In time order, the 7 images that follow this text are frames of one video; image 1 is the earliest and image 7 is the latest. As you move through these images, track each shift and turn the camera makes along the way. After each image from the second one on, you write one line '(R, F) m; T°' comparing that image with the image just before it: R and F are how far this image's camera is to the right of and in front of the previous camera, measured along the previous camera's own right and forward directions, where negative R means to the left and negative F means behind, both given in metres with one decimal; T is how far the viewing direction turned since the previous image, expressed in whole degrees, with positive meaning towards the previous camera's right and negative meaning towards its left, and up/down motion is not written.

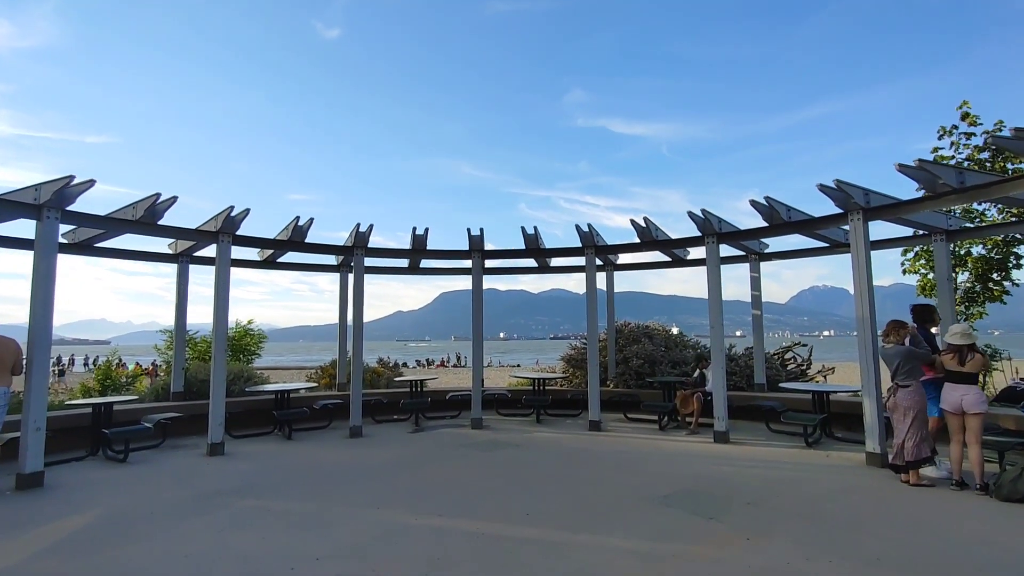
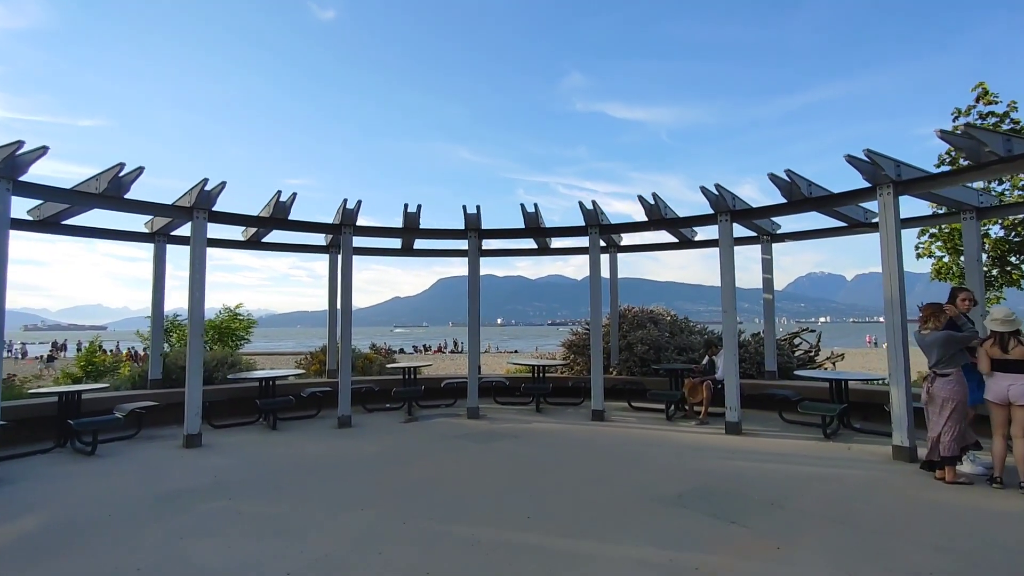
(0.0, +0.5) m; 0°
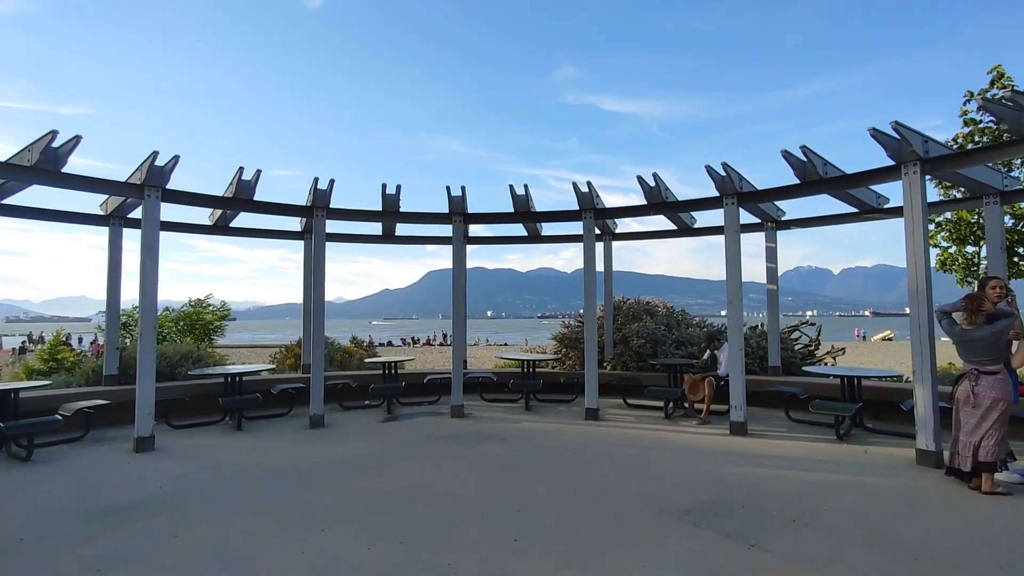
(0.0, +0.5) m; +1°
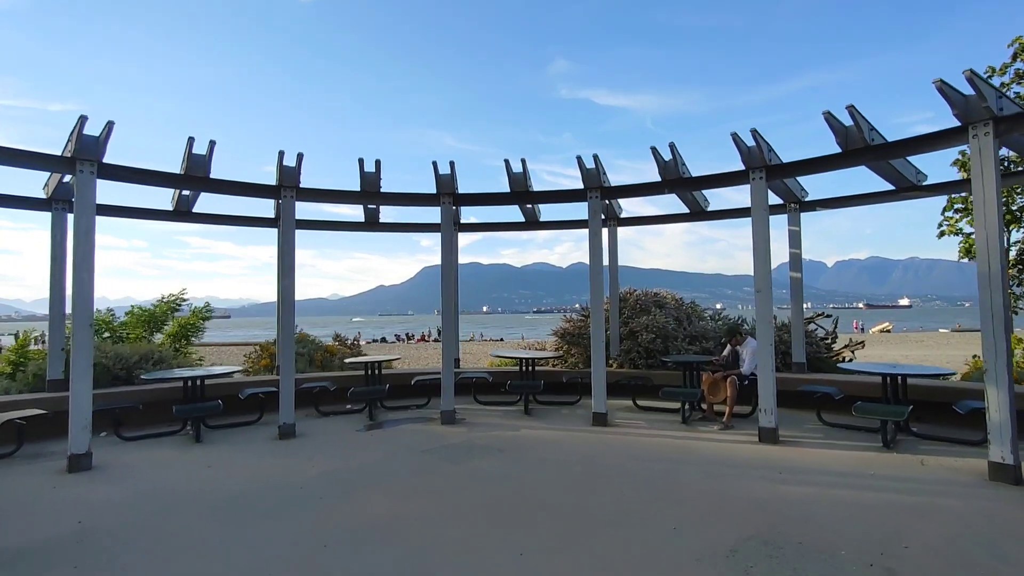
(0.0, +0.8) m; +1°
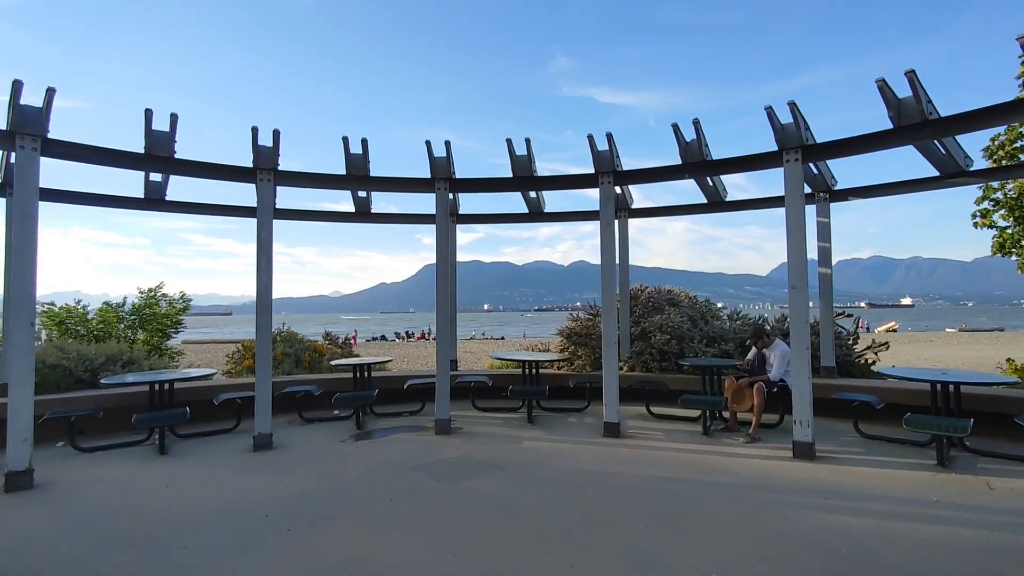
(0.0, +0.6) m; 0°
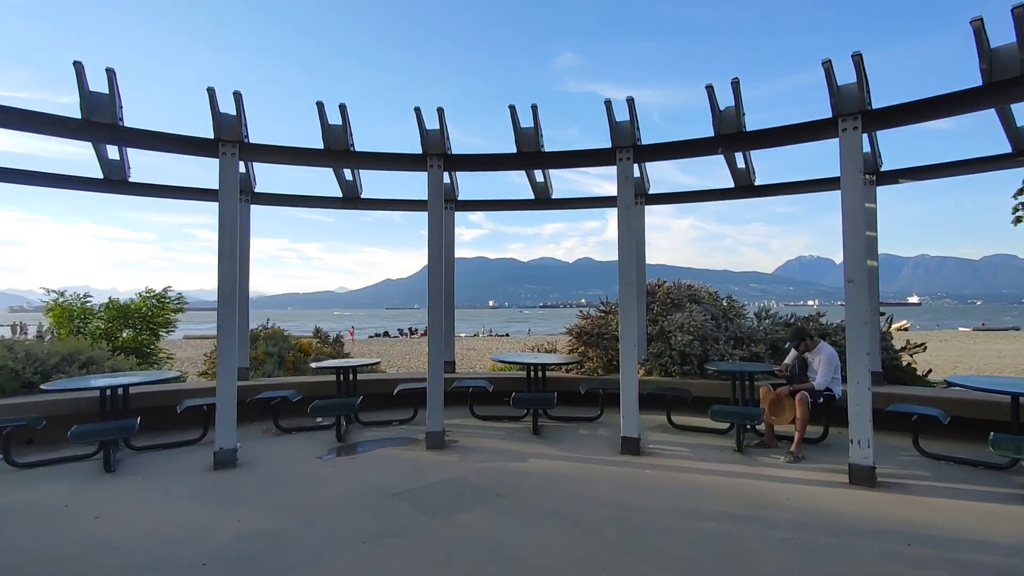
(0.0, +0.7) m; 0°
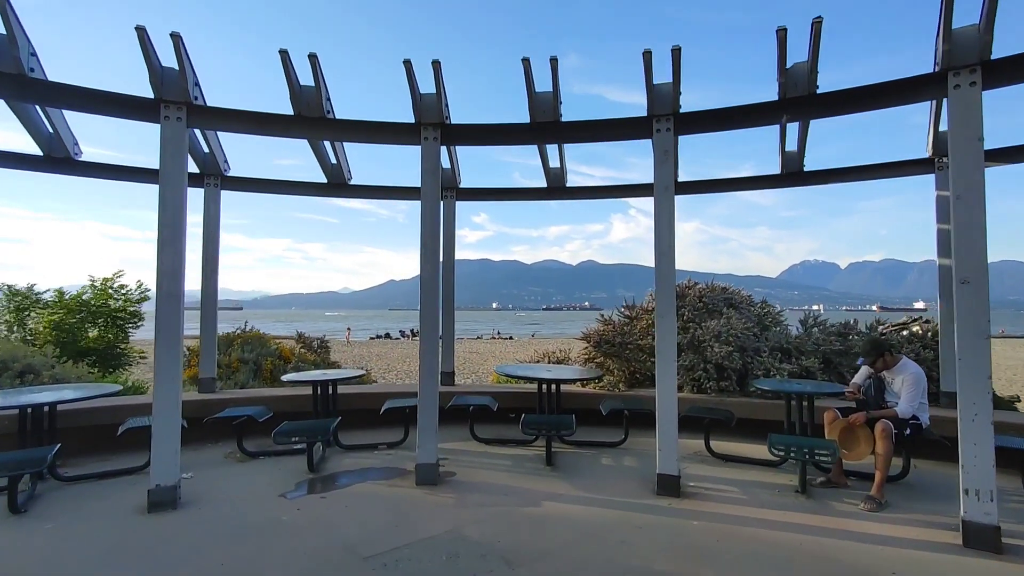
(-0.1, +0.9) m; 0°
